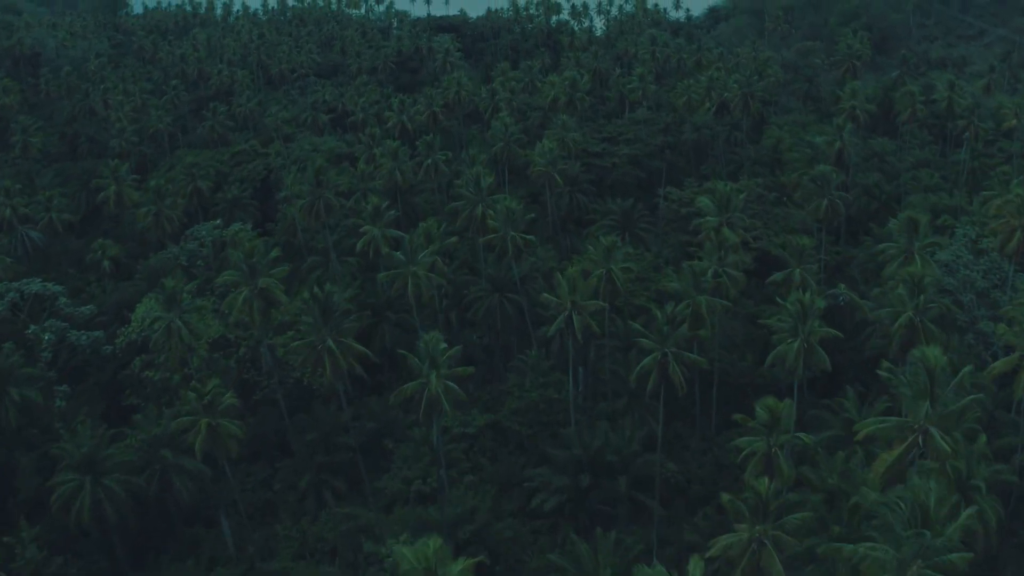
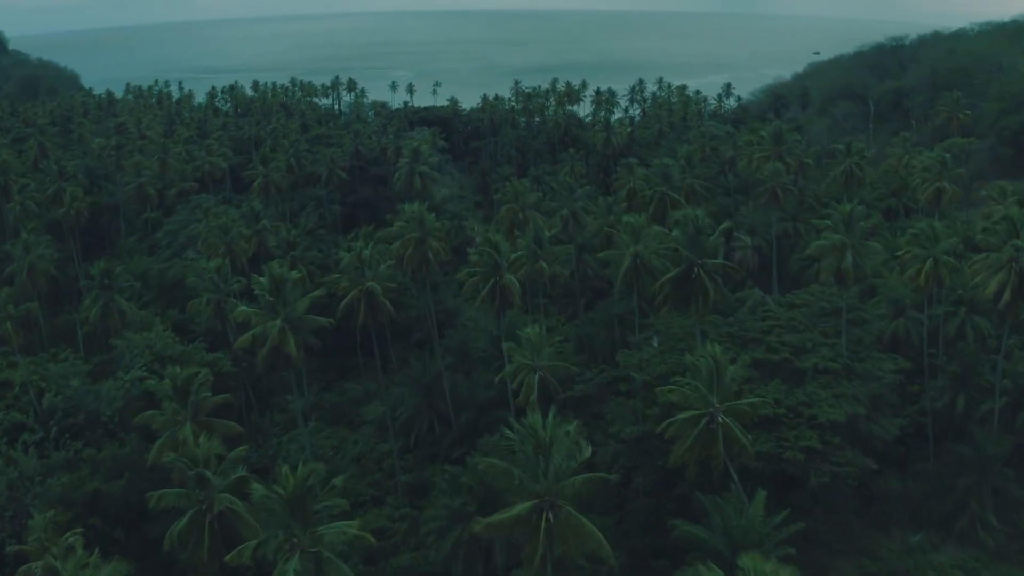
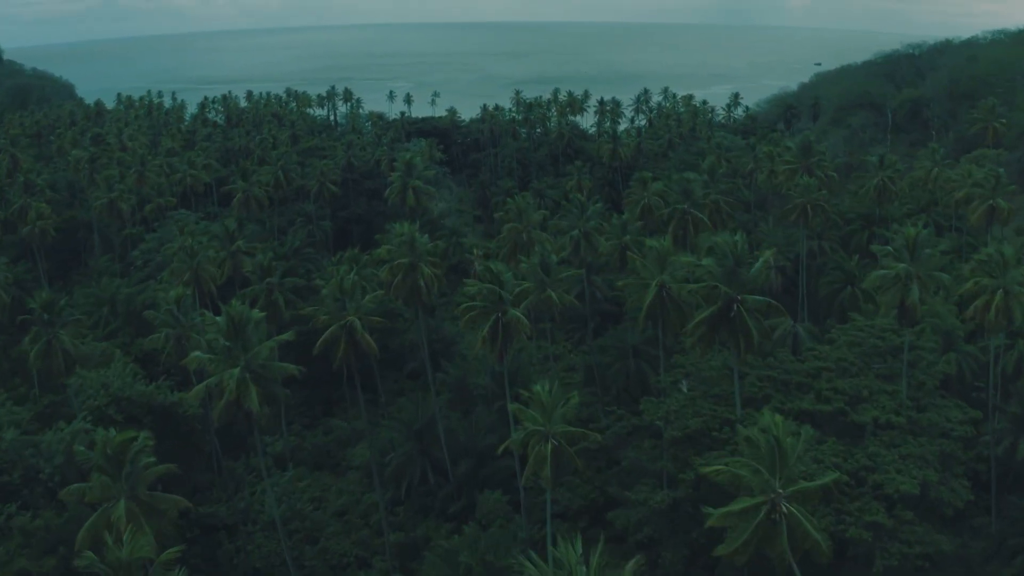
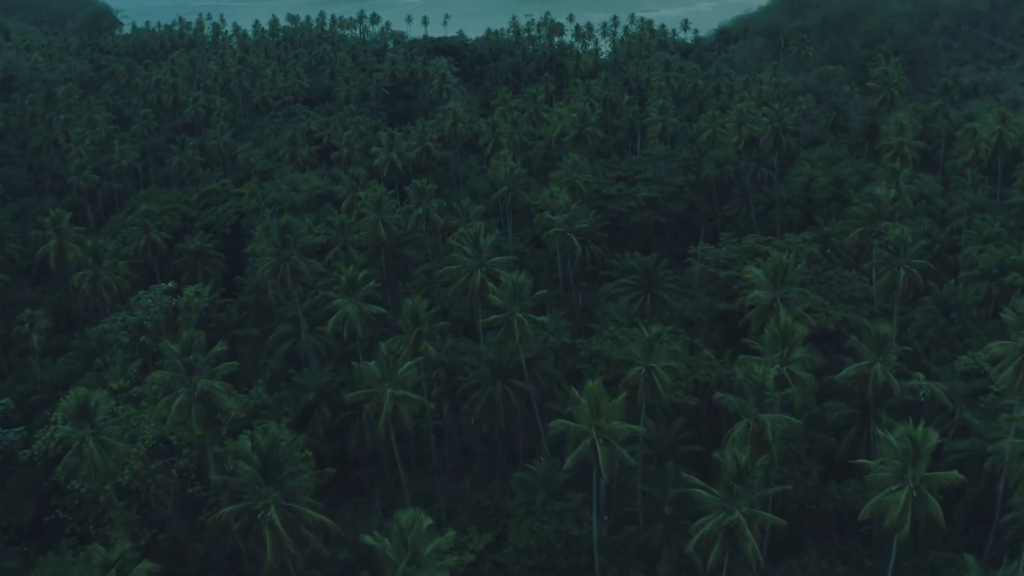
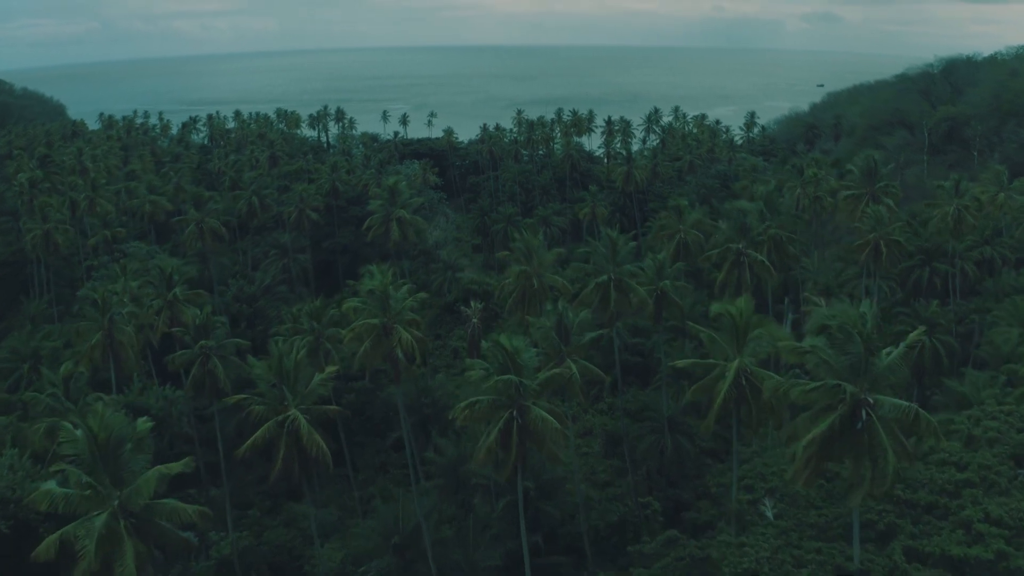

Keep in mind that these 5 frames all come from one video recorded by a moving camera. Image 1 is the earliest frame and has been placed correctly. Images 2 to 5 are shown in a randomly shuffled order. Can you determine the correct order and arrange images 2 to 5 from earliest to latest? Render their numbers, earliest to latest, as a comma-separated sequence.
4, 2, 3, 5
